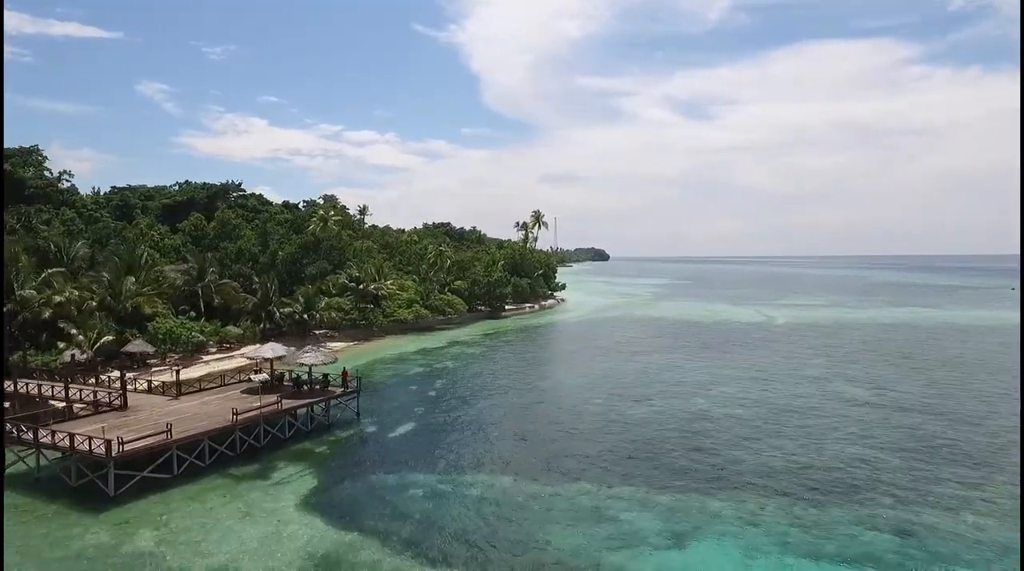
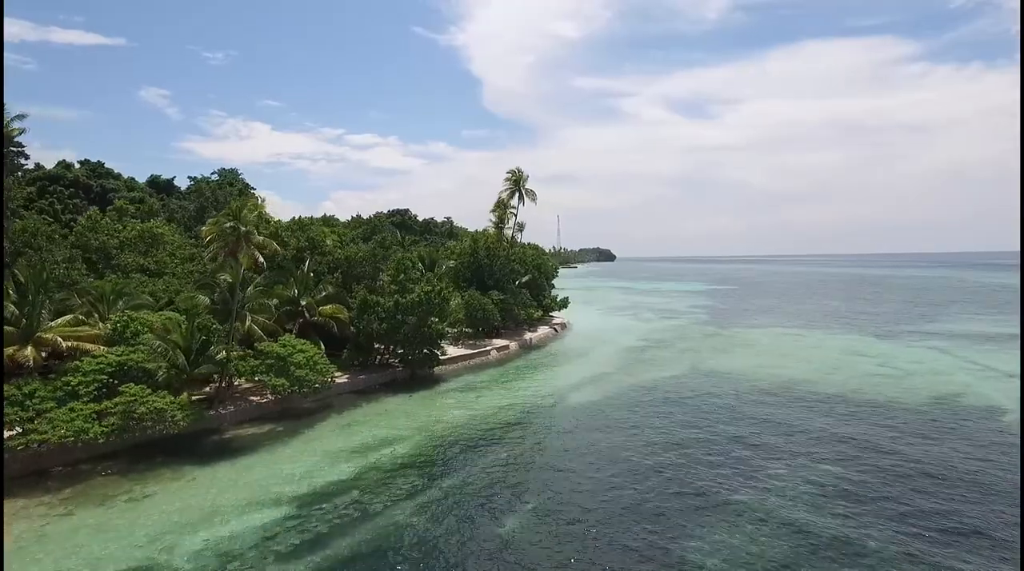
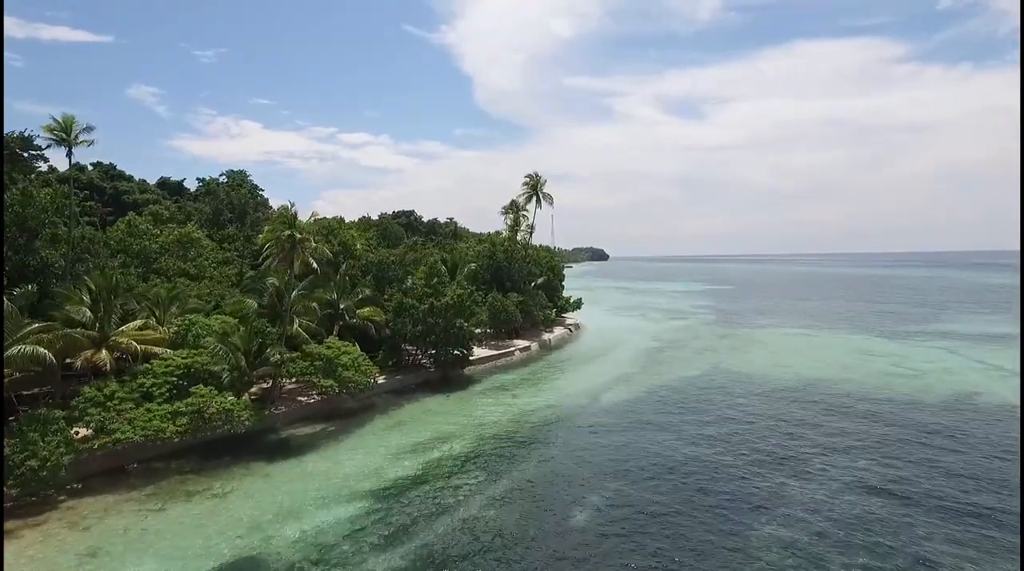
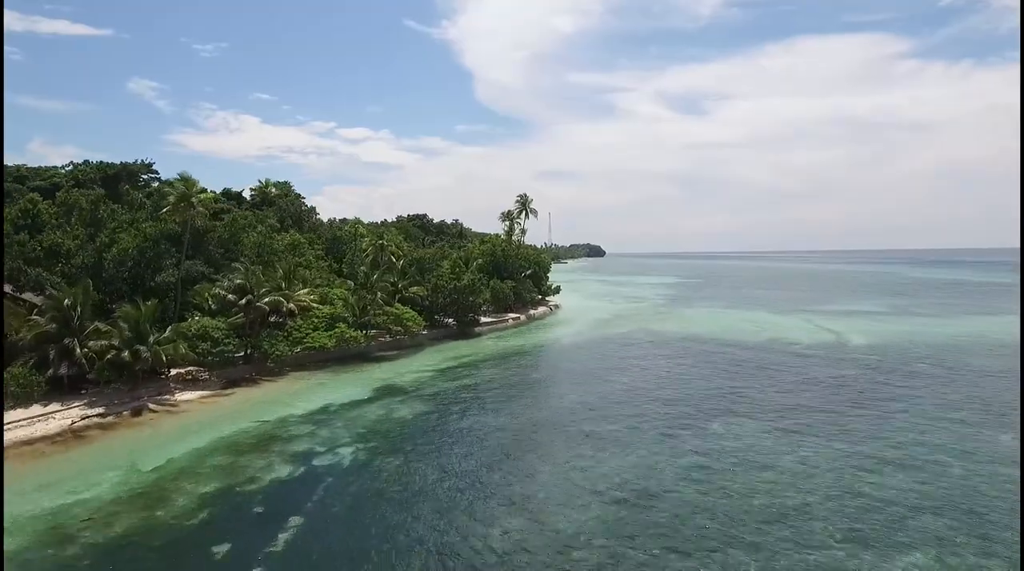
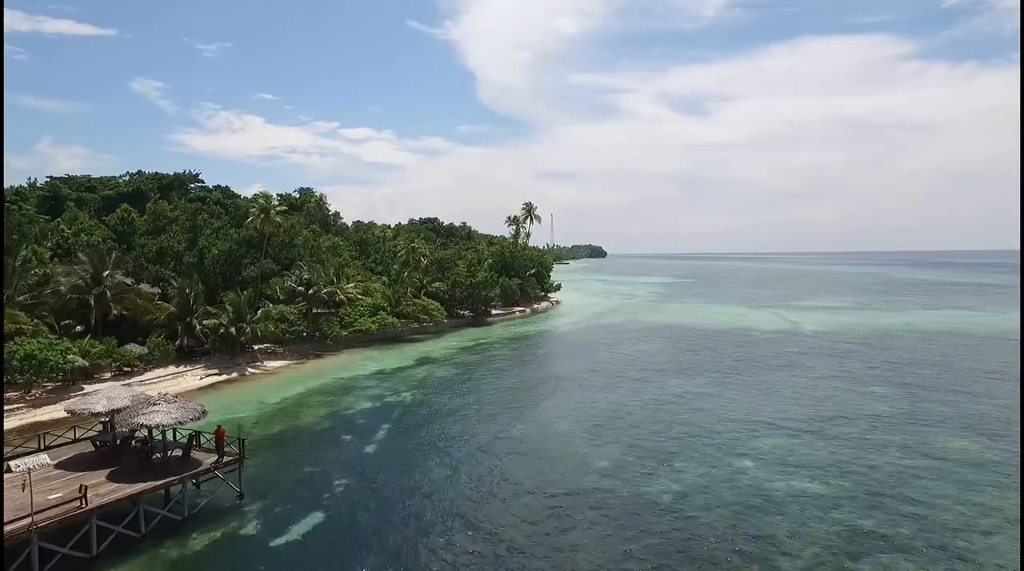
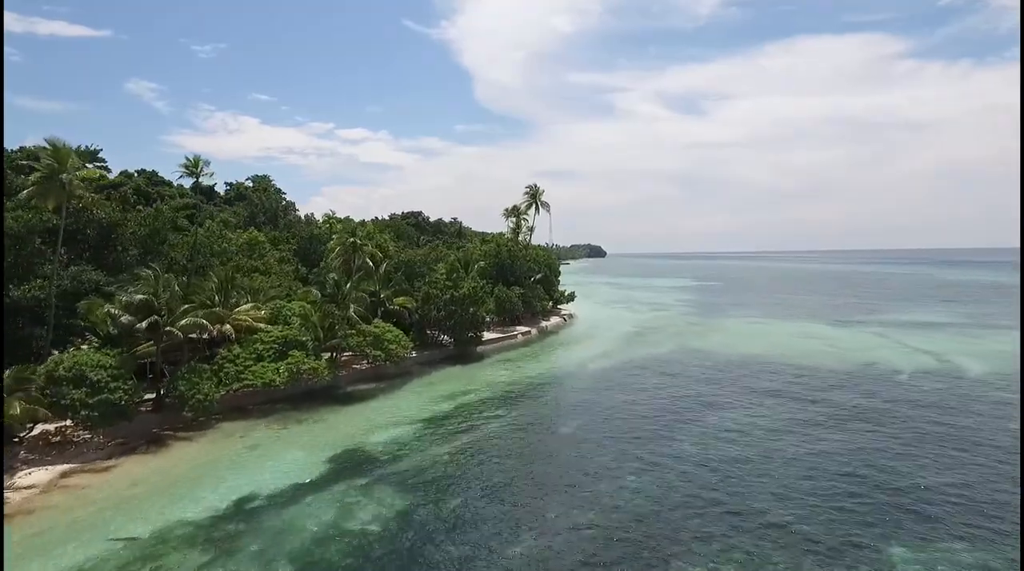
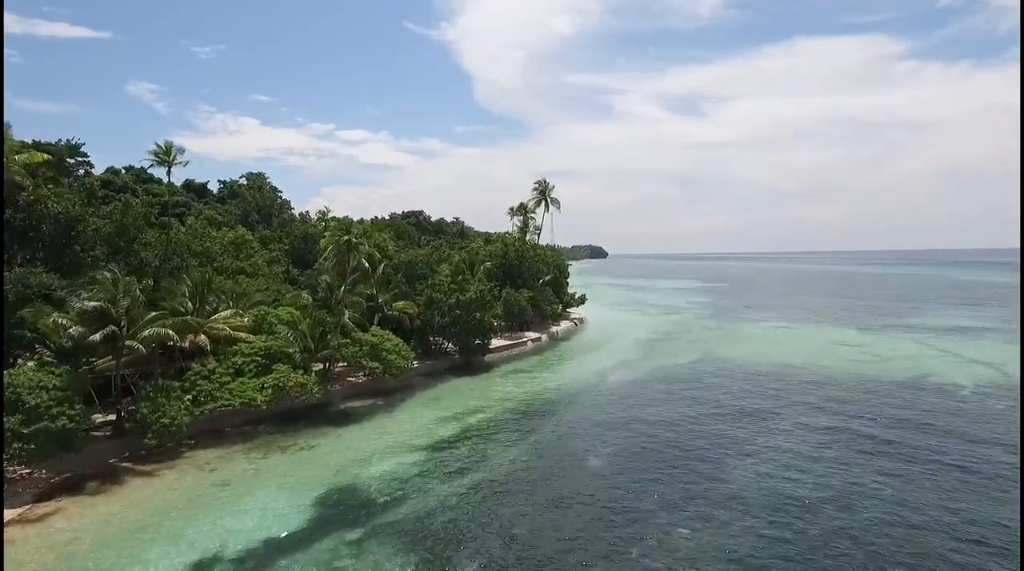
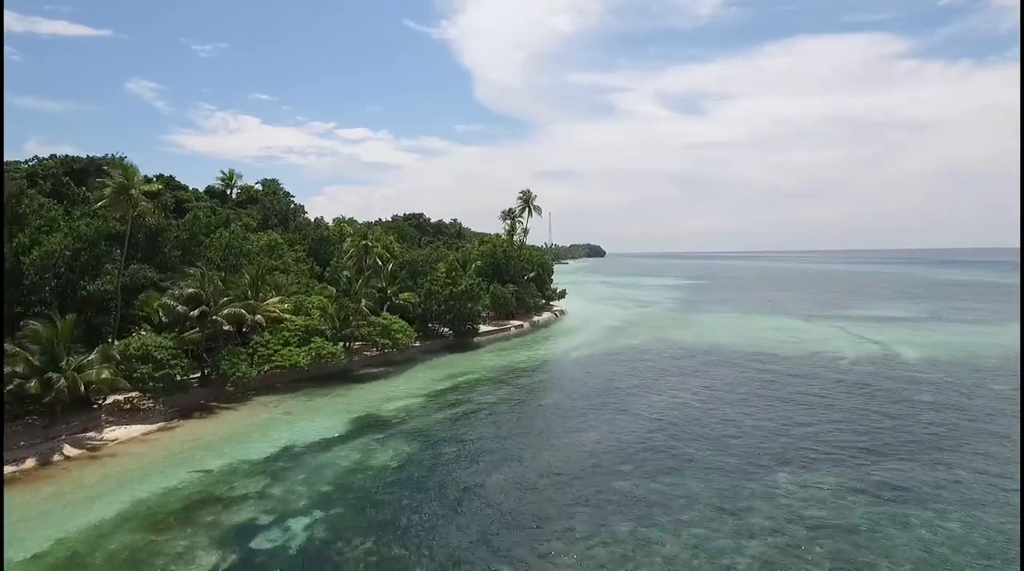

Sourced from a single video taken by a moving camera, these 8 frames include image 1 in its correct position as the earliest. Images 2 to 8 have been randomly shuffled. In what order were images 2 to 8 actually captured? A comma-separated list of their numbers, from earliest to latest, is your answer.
5, 4, 8, 6, 7, 3, 2
